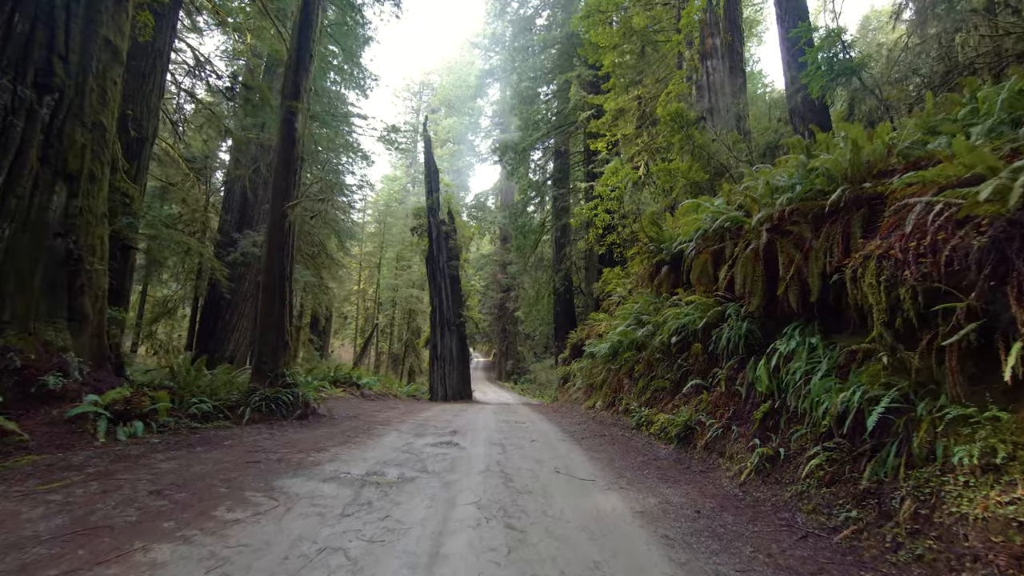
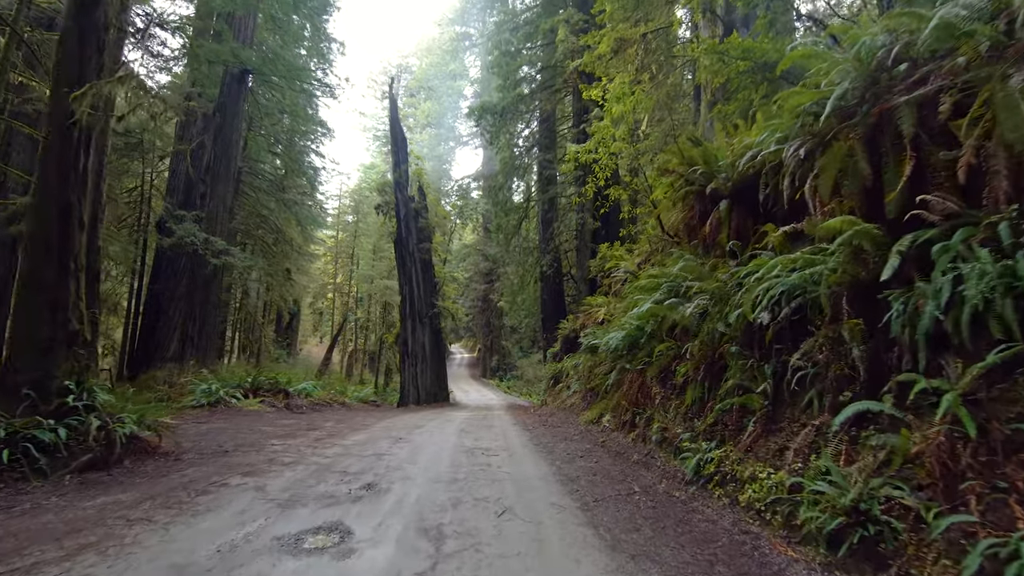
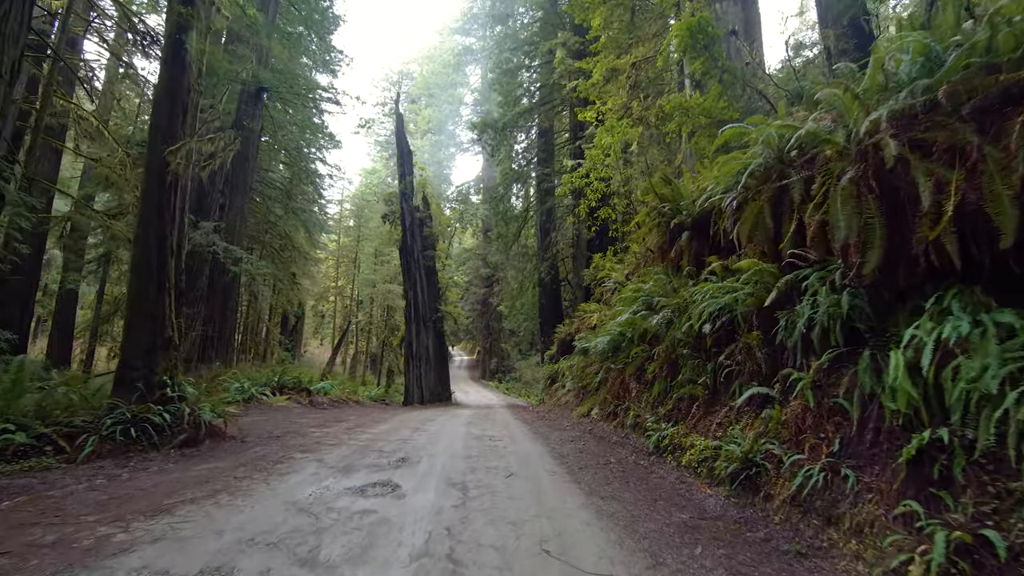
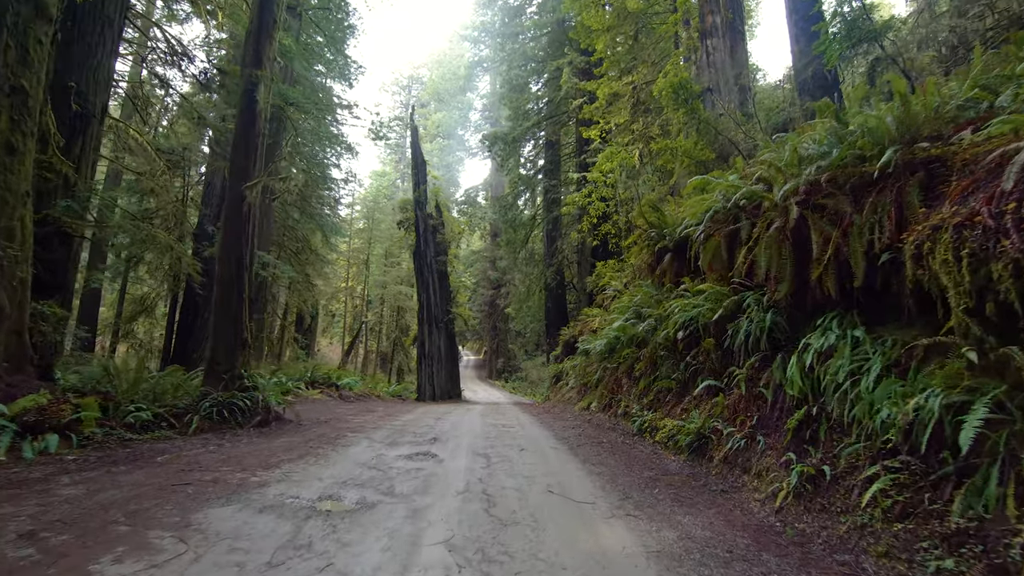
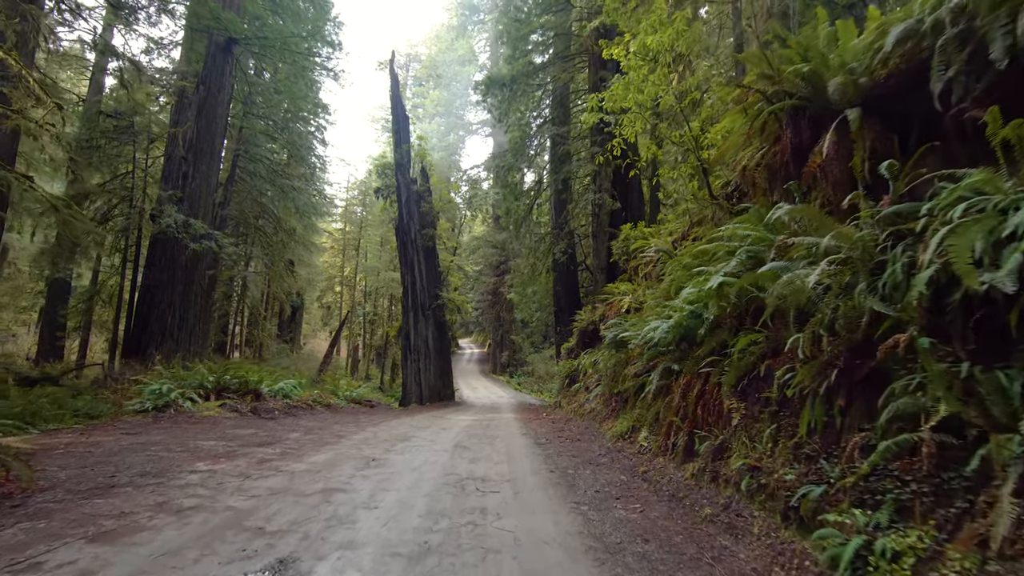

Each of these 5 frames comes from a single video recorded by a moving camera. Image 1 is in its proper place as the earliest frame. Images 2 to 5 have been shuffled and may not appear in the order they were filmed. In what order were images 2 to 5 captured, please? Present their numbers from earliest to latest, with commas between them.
4, 3, 2, 5
